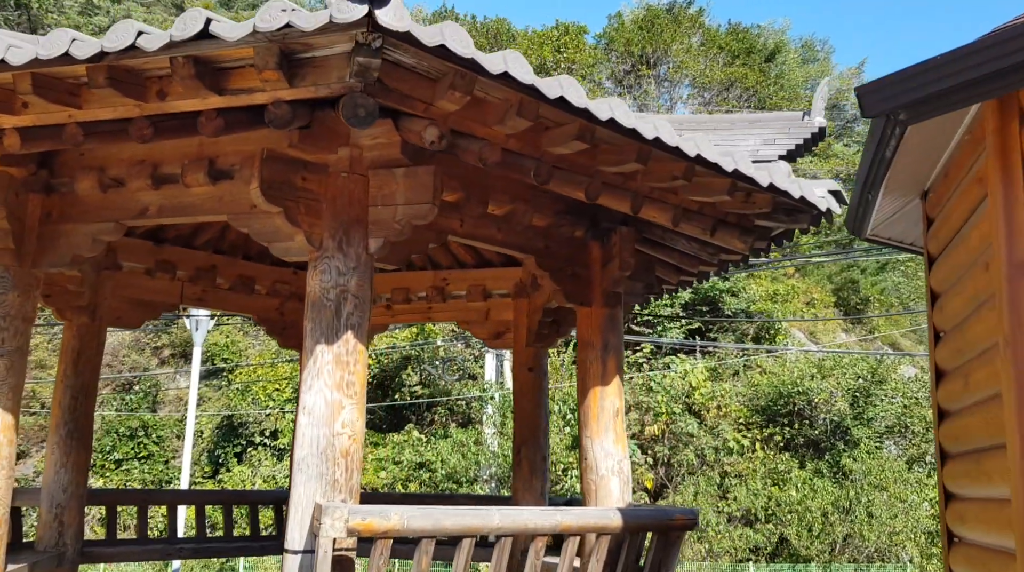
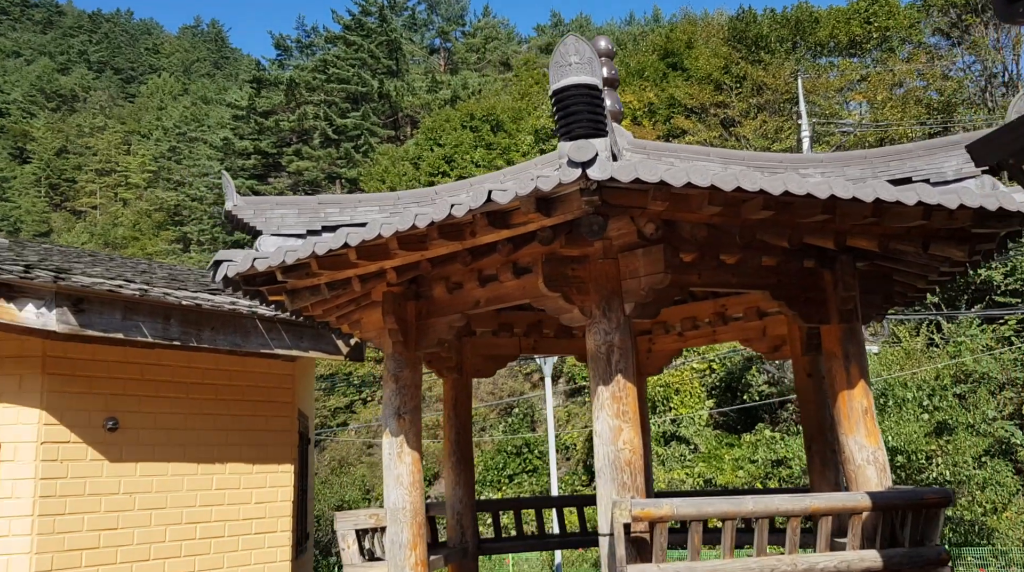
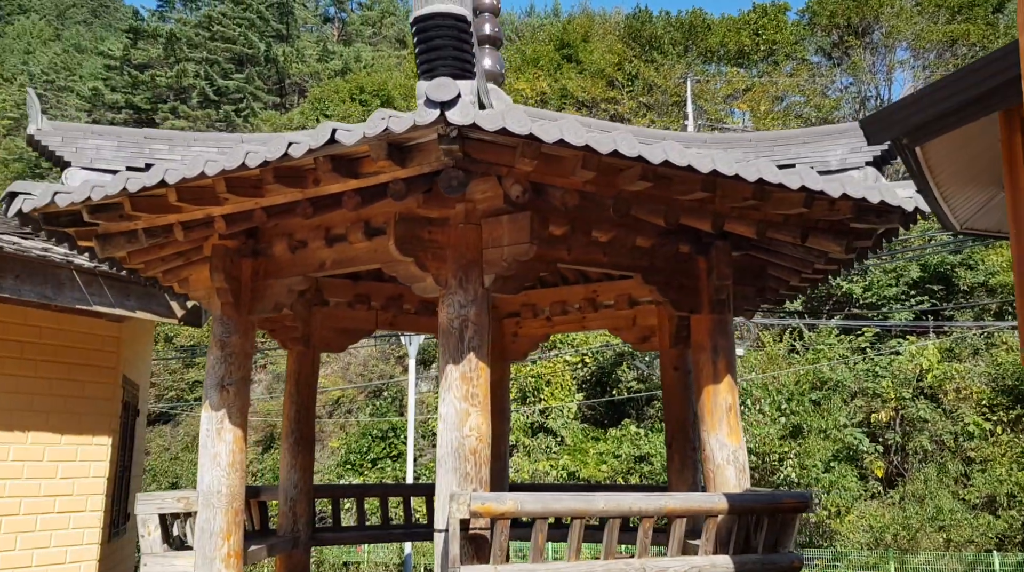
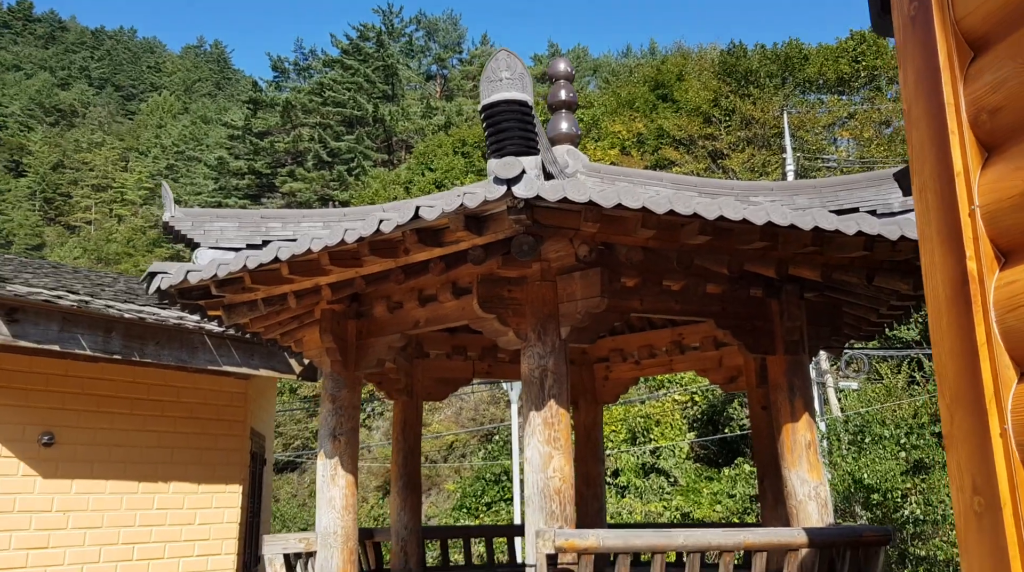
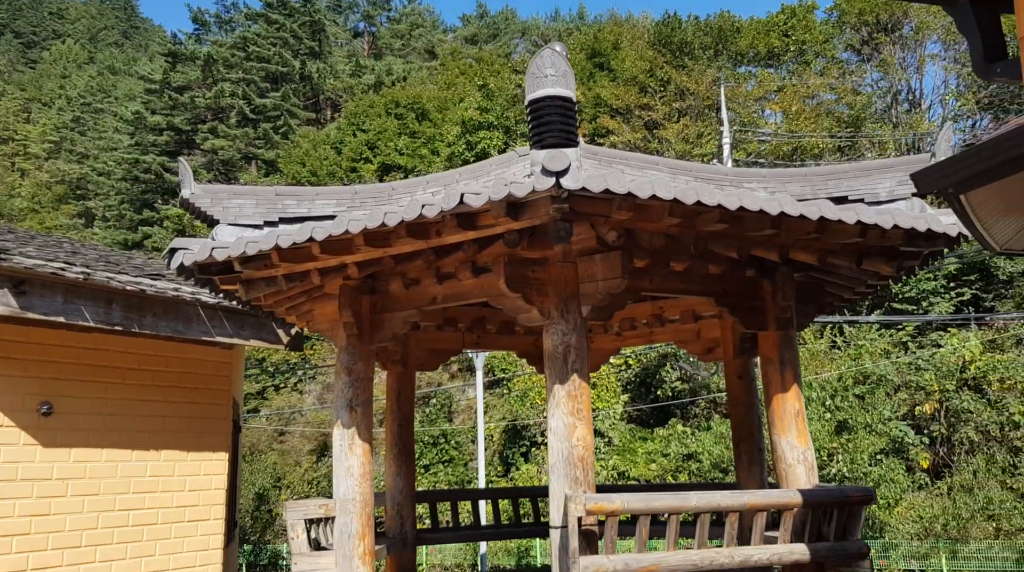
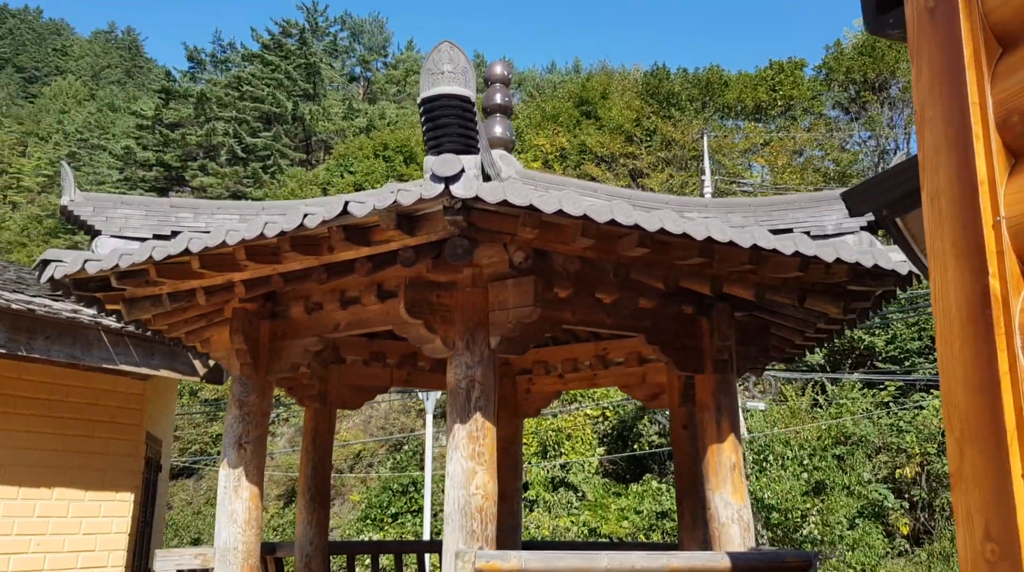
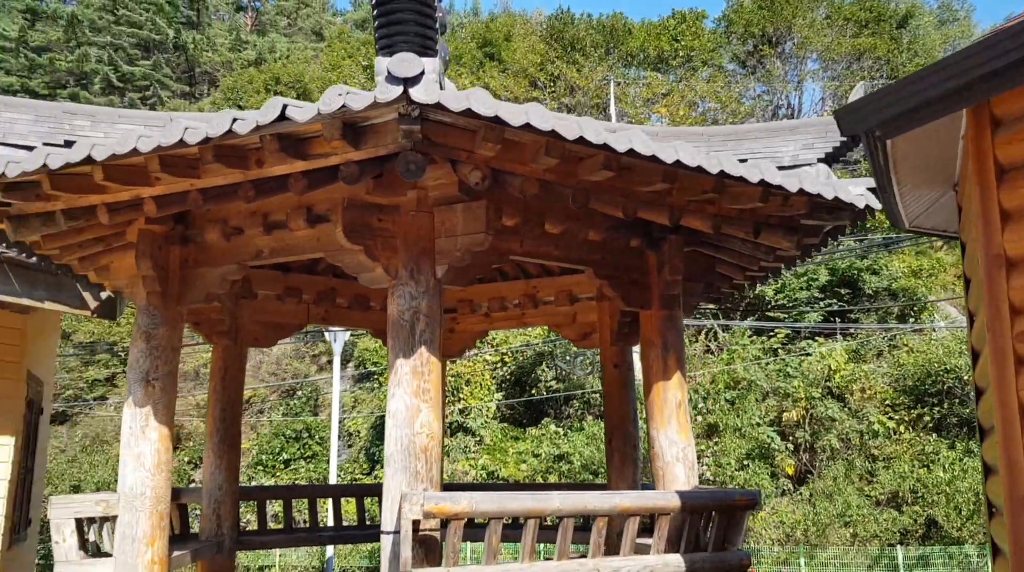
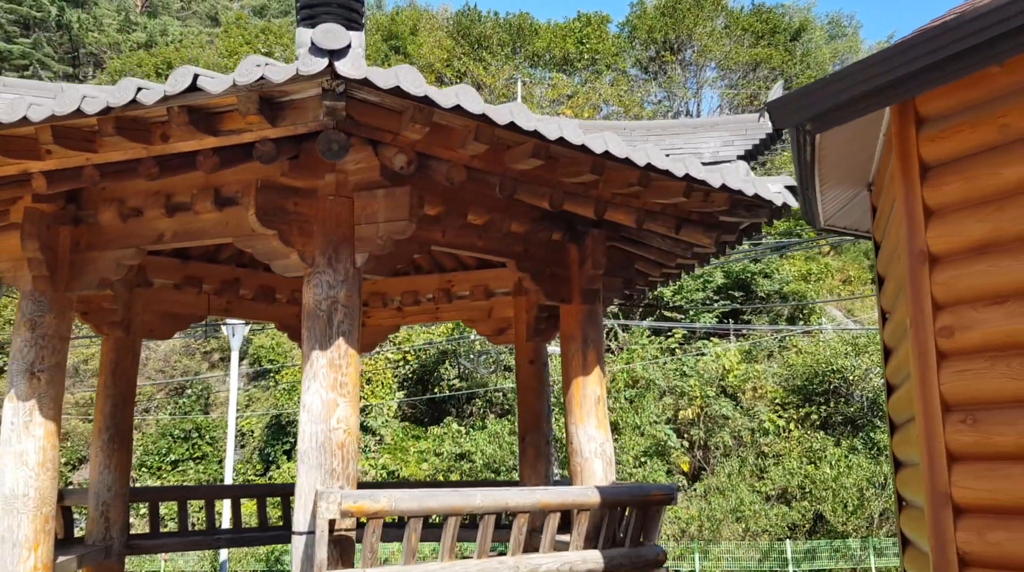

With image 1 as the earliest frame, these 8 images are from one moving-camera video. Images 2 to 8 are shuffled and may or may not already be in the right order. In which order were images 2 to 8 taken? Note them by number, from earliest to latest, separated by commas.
8, 7, 3, 6, 4, 2, 5
